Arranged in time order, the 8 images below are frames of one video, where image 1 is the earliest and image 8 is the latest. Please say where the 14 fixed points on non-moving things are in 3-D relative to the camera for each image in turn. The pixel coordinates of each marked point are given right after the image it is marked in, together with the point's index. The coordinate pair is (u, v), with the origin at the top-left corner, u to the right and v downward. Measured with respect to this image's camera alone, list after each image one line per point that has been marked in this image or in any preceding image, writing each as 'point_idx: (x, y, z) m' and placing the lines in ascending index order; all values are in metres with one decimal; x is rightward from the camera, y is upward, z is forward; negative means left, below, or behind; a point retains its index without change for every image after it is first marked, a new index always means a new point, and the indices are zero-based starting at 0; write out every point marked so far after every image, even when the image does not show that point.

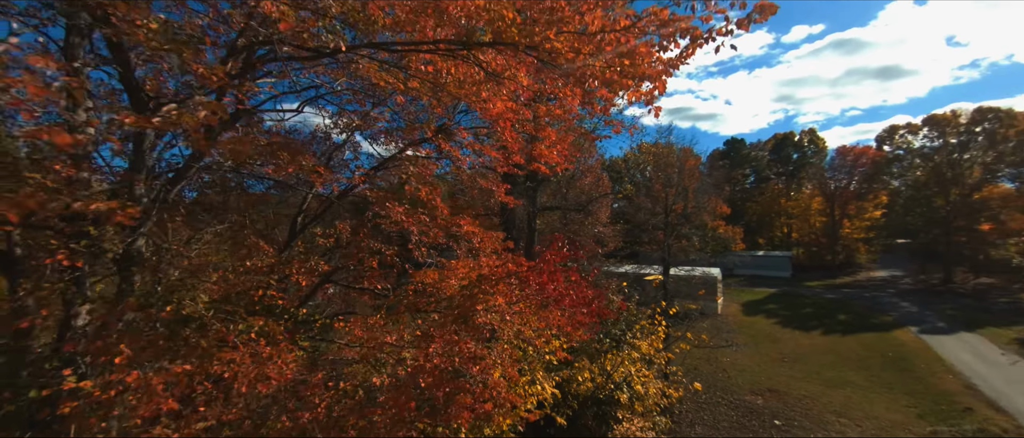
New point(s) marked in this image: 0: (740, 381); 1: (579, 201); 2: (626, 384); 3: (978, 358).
0: (+11.0, -7.7, +16.3) m
1: (+3.0, +0.8, +15.1) m
2: (+2.7, -4.0, +8.2) m
3: (+22.6, -6.7, +16.3) m
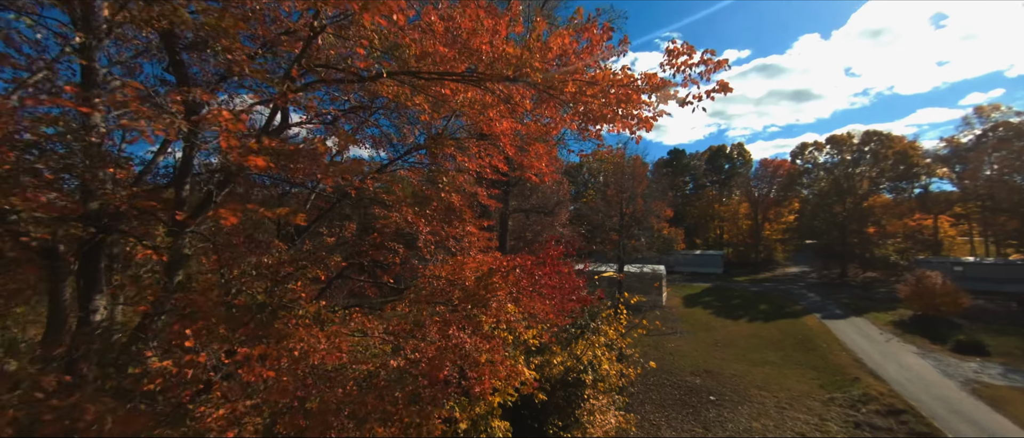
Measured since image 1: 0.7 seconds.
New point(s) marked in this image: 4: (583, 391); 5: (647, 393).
0: (+9.2, -7.9, +18.4) m
1: (+1.6, +0.7, +16.3) m
2: (+2.2, -4.0, +9.3) m
3: (+20.8, -6.9, +19.9) m
4: (+1.9, -4.6, +9.1) m
5: (+6.2, -8.0, +15.6) m
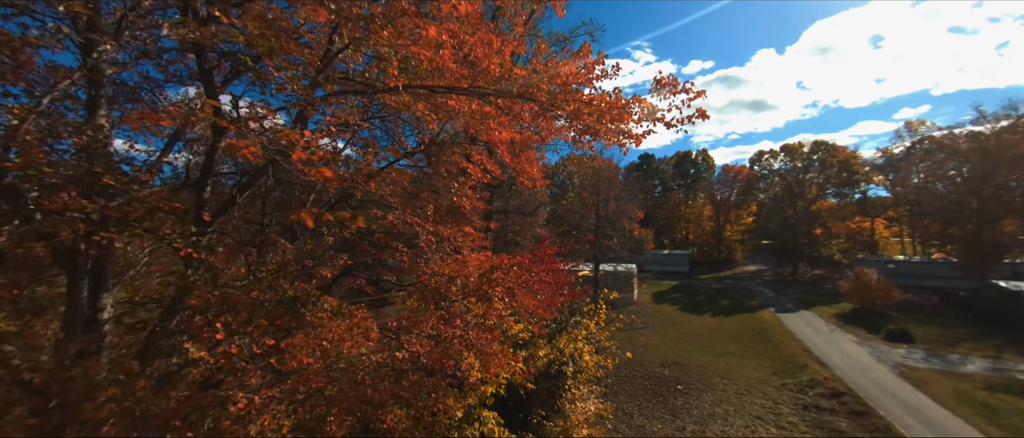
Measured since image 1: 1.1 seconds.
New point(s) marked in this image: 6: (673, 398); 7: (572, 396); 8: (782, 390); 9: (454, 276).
0: (+8.1, -8.0, +19.6) m
1: (+0.6, +0.7, +16.8) m
2: (+1.8, -4.1, +10.0) m
3: (+19.5, -7.1, +21.9) m
4: (+1.5, -4.7, +9.7) m
5: (+5.3, -8.1, +16.5) m
6: (+7.5, -8.3, +15.7) m
7: (+1.7, -5.1, +9.7) m
8: (+12.7, -8.0, +15.9) m
9: (-1.1, -1.0, +6.2) m
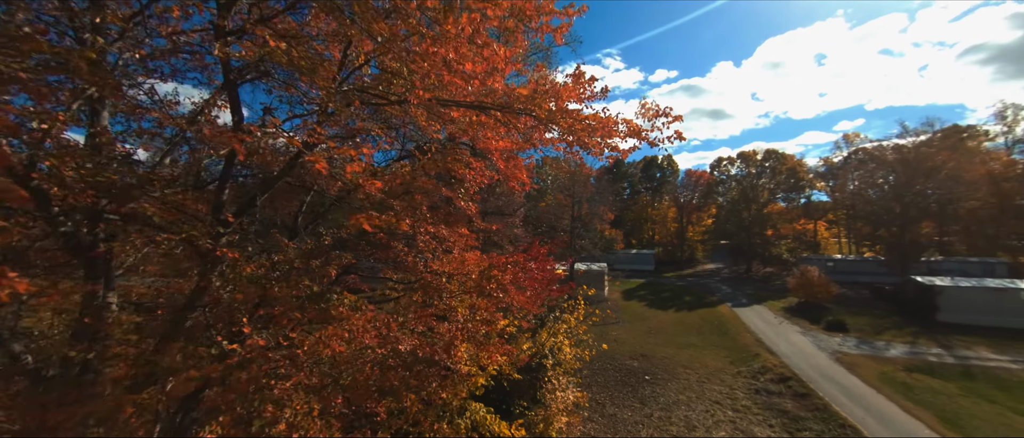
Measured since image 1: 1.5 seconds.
0: (+6.7, -8.1, +20.7) m
1: (-0.4, +0.7, +17.4) m
2: (+1.3, -4.1, +10.6) m
3: (+17.9, -7.3, +24.0) m
4: (+1.0, -4.7, +10.3) m
5: (+4.2, -8.1, +17.4) m
6: (+6.4, -8.4, +16.8) m
7: (+1.2, -5.1, +10.3) m
8: (+11.7, -8.1, +17.4) m
9: (-1.2, -1.0, +6.6) m
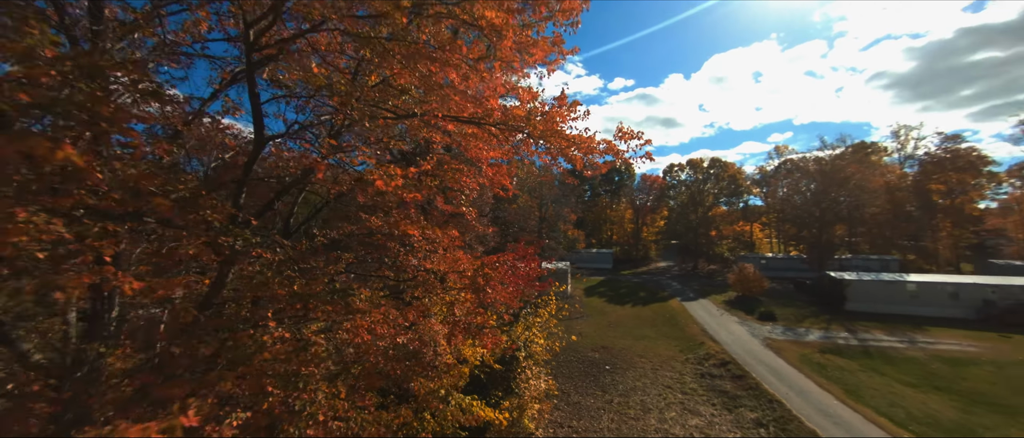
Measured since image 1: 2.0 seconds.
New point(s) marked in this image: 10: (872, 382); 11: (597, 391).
0: (+4.7, -8.1, +22.1) m
1: (-1.9, +0.6, +17.9) m
2: (+0.5, -4.2, +11.4) m
3: (+15.4, -7.4, +26.6) m
4: (+0.3, -4.8, +11.1) m
5: (+2.6, -8.2, +18.5) m
6: (+4.9, -8.4, +18.1) m
7: (+0.5, -5.2, +11.1) m
8: (+10.0, -8.3, +19.4) m
9: (-1.5, -1.1, +7.1) m
10: (+16.6, -7.6, +15.6) m
11: (+4.2, -8.5, +16.7) m
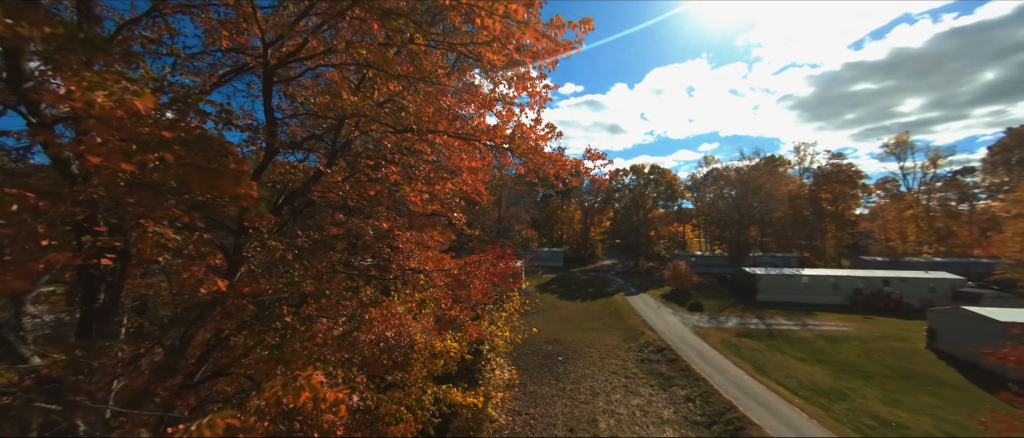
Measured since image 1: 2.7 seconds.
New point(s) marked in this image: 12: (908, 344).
0: (+1.8, -8.2, +23.4) m
1: (-4.0, +0.6, +18.3) m
2: (-0.7, -4.2, +12.3) m
3: (+11.8, -7.6, +29.5) m
4: (-0.9, -4.8, +11.9) m
5: (+0.2, -8.3, +19.6) m
6: (+2.6, -8.5, +19.5) m
7: (-0.7, -5.3, +12.0) m
8: (+7.4, -8.4, +21.5) m
9: (-2.0, -1.1, +7.7) m
10: (+14.6, -7.8, +18.8) m
11: (+2.1, -8.6, +18.0) m
12: (+22.9, -7.3, +19.6) m
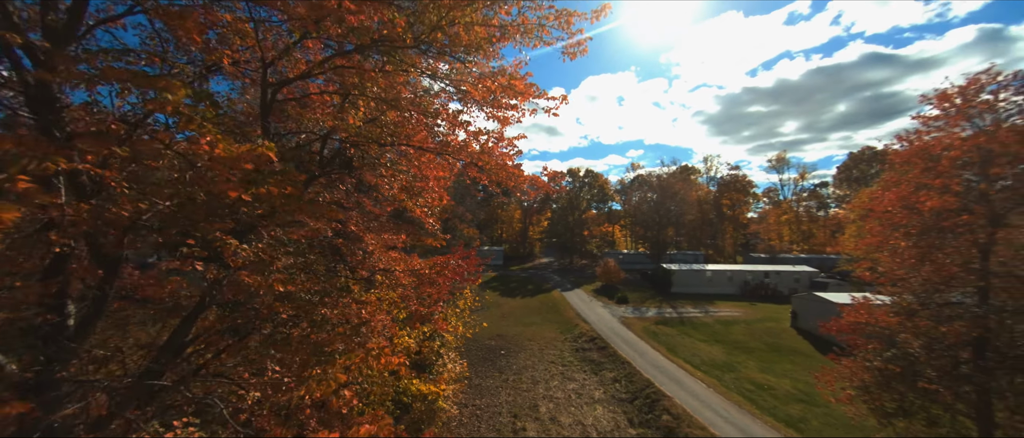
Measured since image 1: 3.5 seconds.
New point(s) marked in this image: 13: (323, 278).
0: (-2.1, -8.3, +24.5) m
1: (-6.8, +0.6, +18.3) m
2: (-2.6, -4.3, +13.0) m
3: (+6.6, -7.8, +32.2) m
4: (-2.7, -4.9, +12.6) m
5: (-3.0, -8.3, +20.4) m
6: (-0.7, -8.6, +20.7) m
7: (-2.5, -5.3, +12.7) m
8: (+3.7, -8.5, +23.6) m
9: (-3.0, -1.2, +8.3) m
10: (+11.3, -8.0, +22.2) m
11: (-0.9, -8.6, +19.2) m
12: (+19.3, -7.6, +24.5) m
13: (-3.8, -1.2, +6.9) m
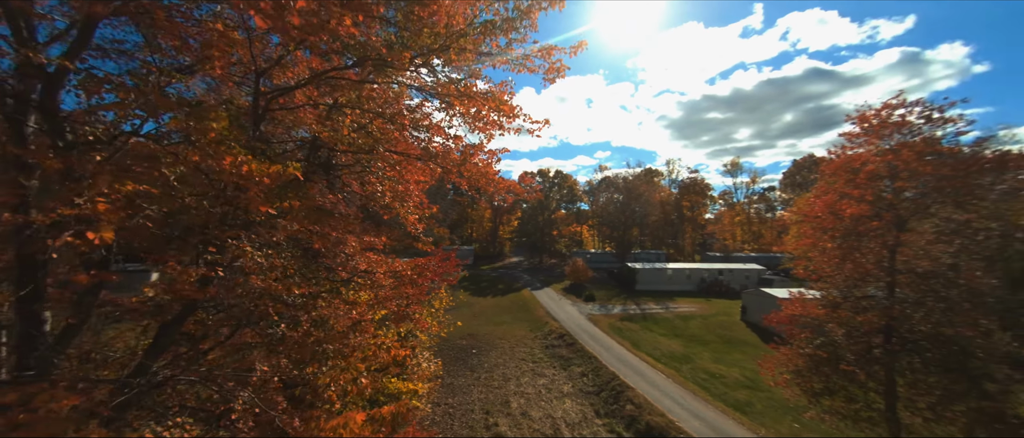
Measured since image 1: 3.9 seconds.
0: (-4.2, -8.3, +24.7) m
1: (-8.2, +0.6, +18.1) m
2: (-3.6, -4.4, +13.2) m
3: (+3.8, -7.8, +33.2) m
4: (-3.7, -5.0, +12.8) m
5: (-4.7, -8.3, +20.5) m
6: (-2.4, -8.7, +21.1) m
7: (-3.5, -5.4, +12.9) m
8: (+1.7, -8.6, +24.3) m
9: (-3.6, -1.3, +8.5) m
10: (+9.4, -8.2, +23.6) m
11: (-2.5, -8.7, +19.5) m
12: (+17.2, -7.8, +26.6) m
13: (-4.2, -1.2, +7.0) m
